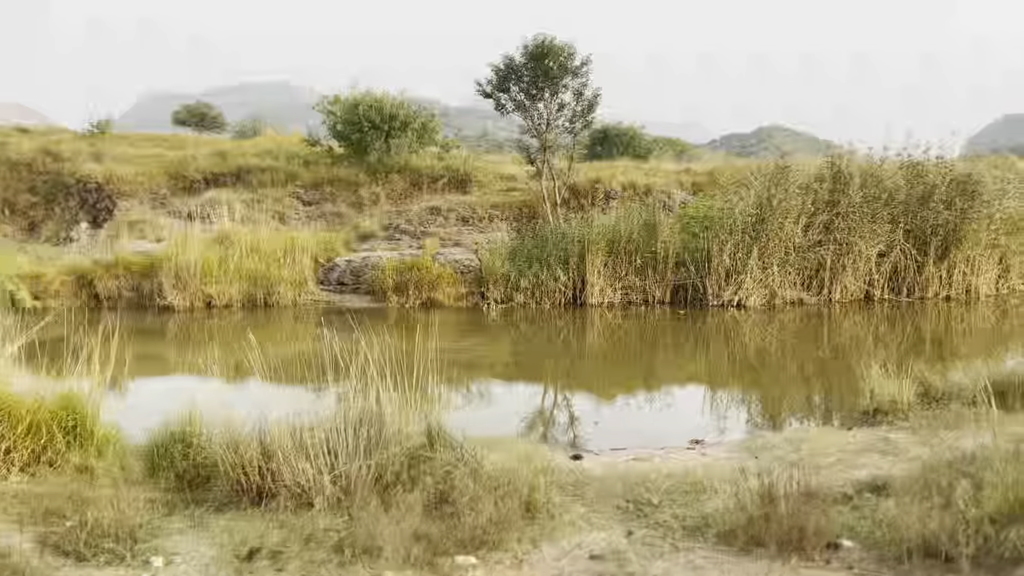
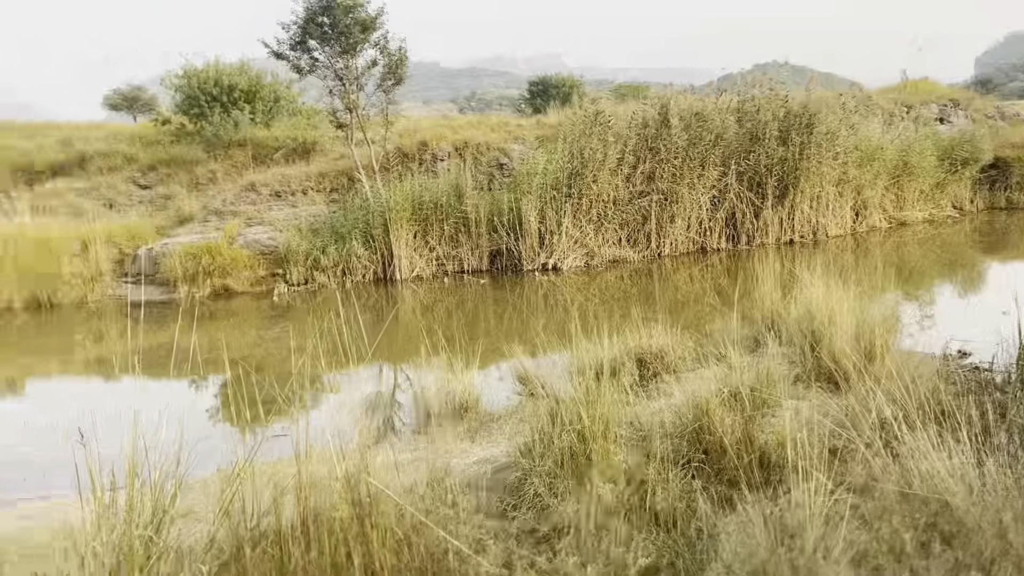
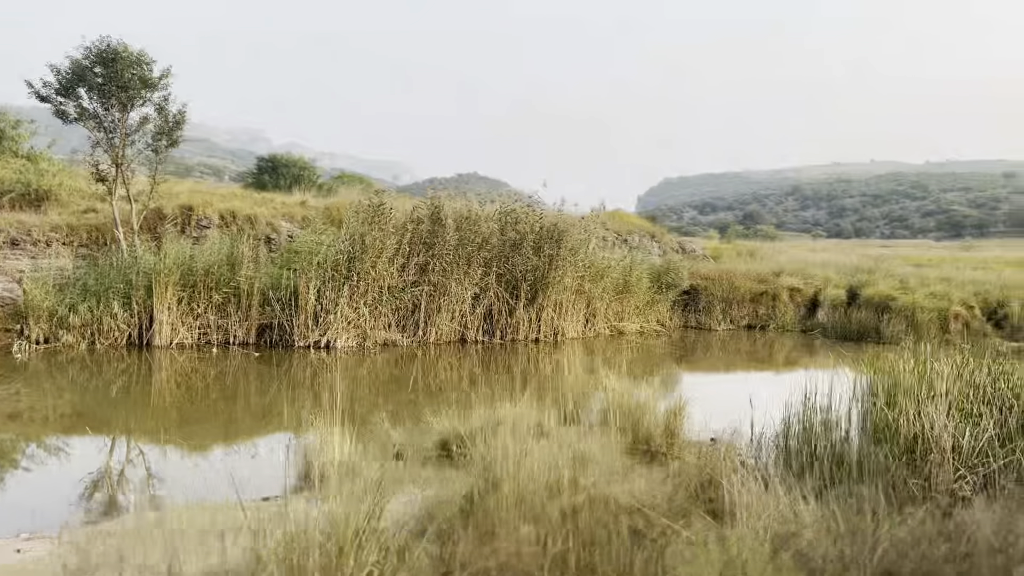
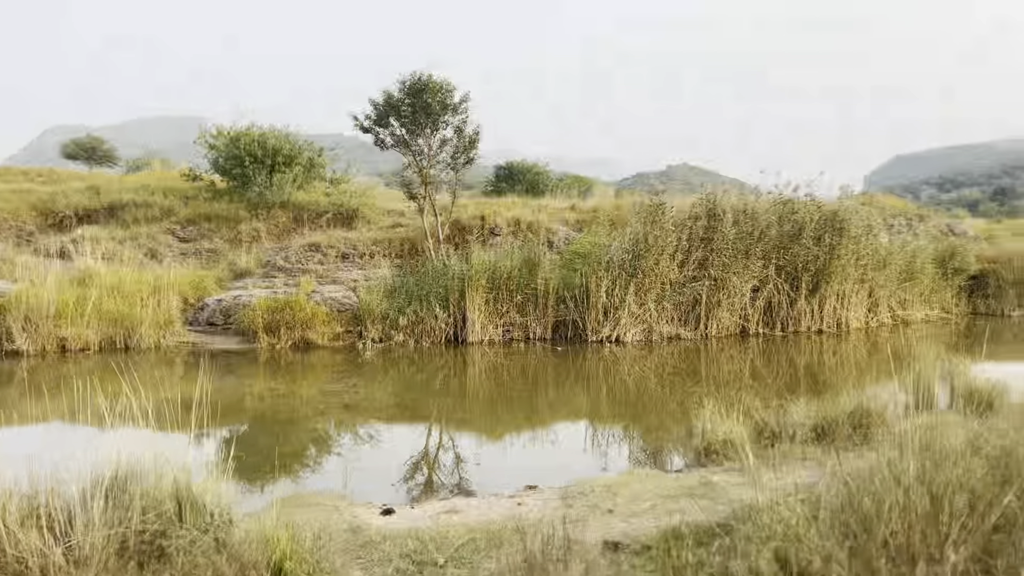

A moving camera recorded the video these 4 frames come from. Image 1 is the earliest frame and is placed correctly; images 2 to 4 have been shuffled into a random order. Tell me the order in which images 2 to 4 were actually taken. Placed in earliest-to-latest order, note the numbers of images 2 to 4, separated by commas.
4, 3, 2
